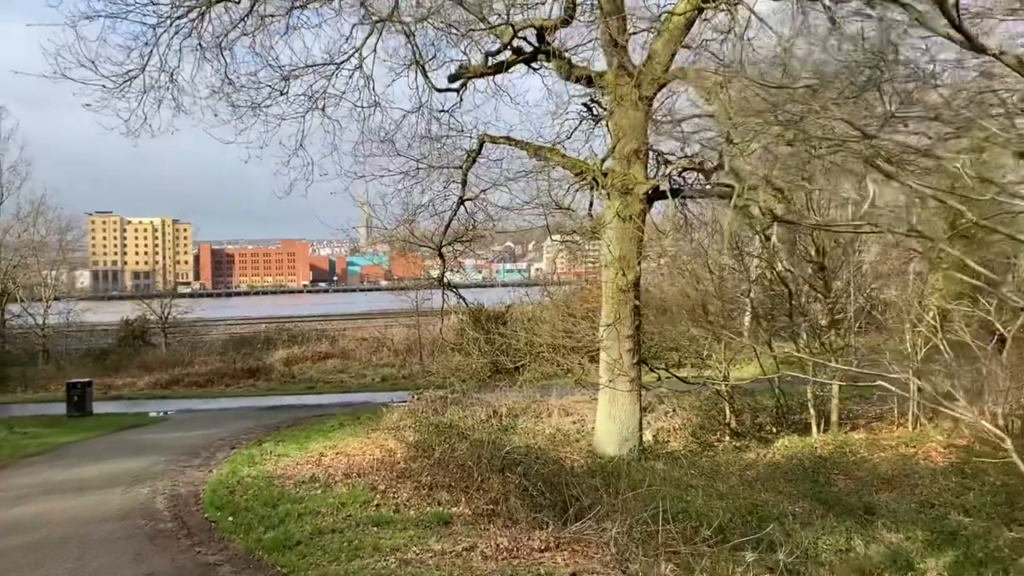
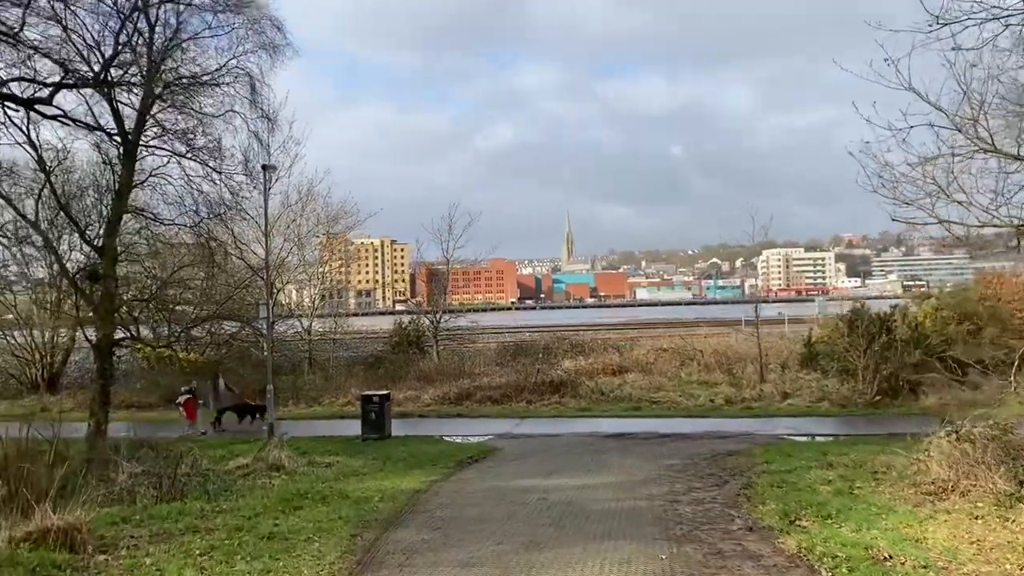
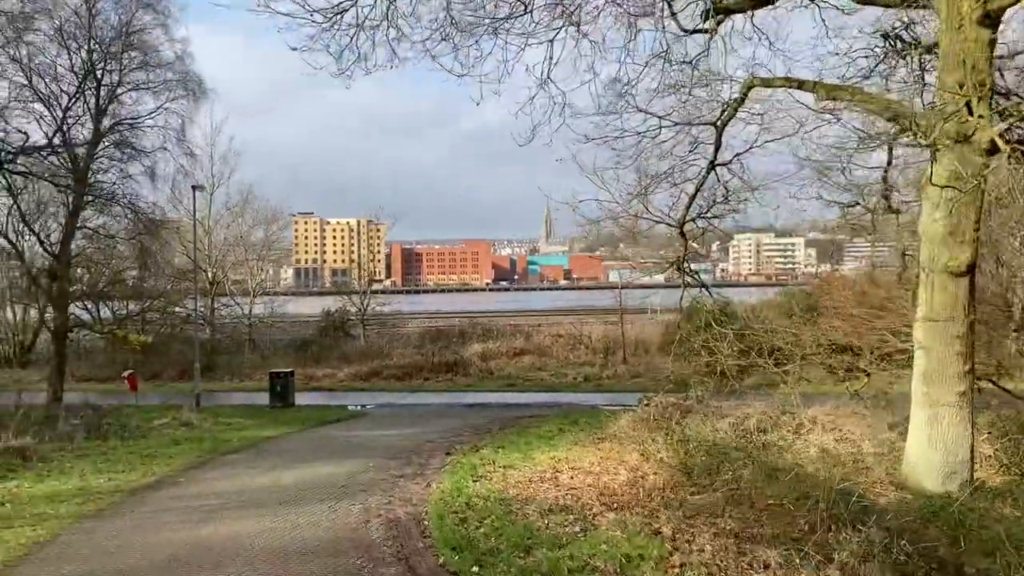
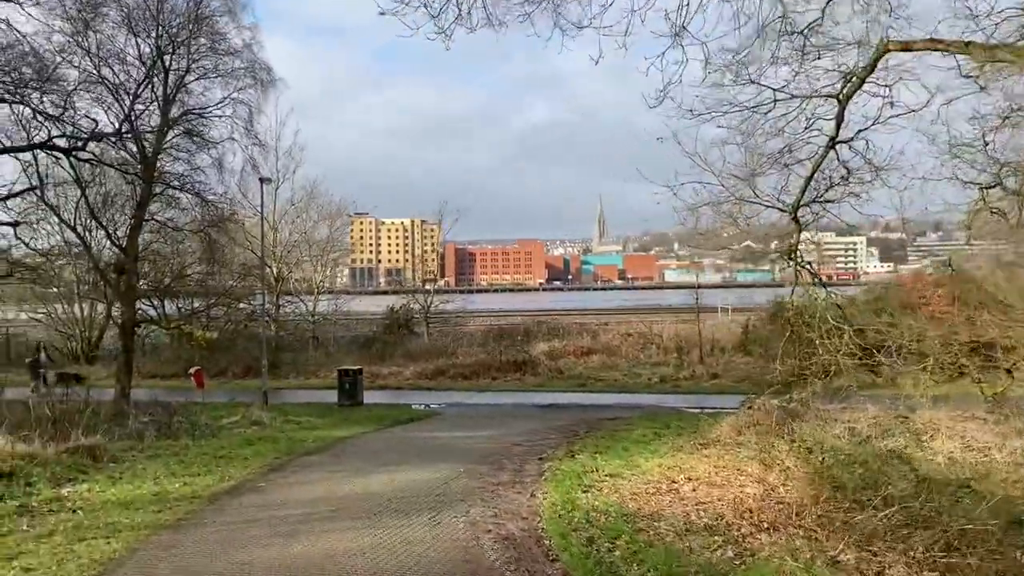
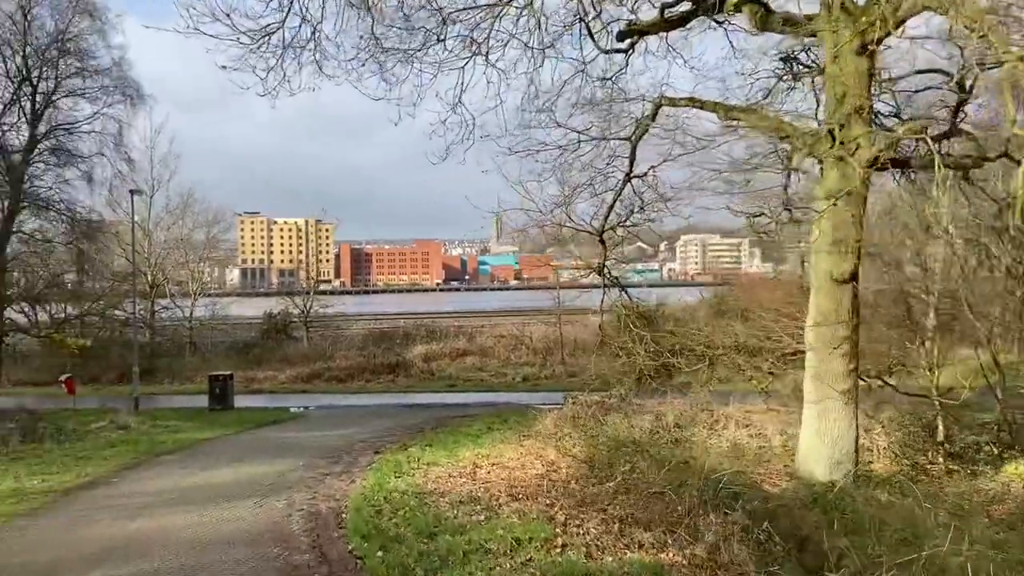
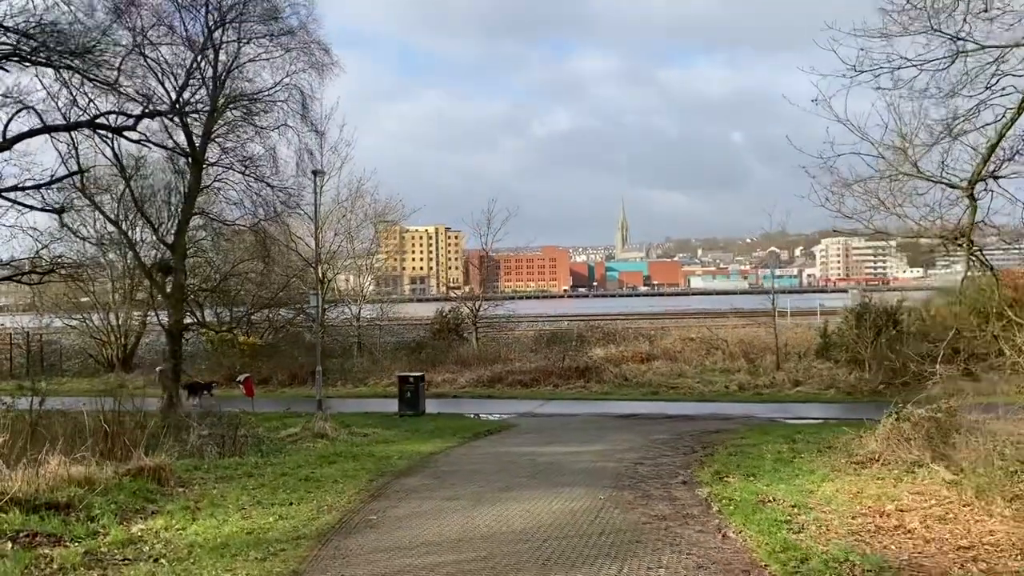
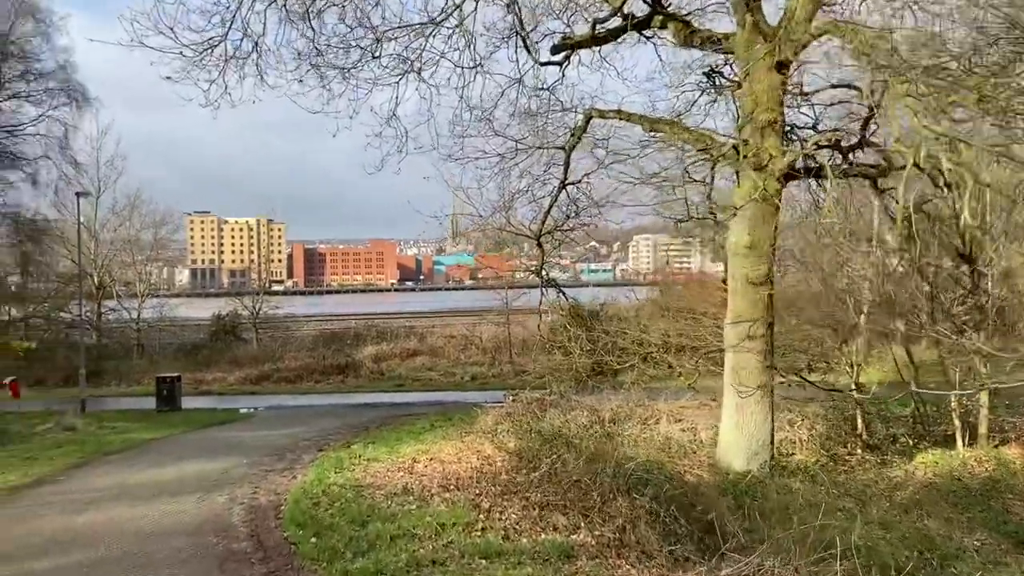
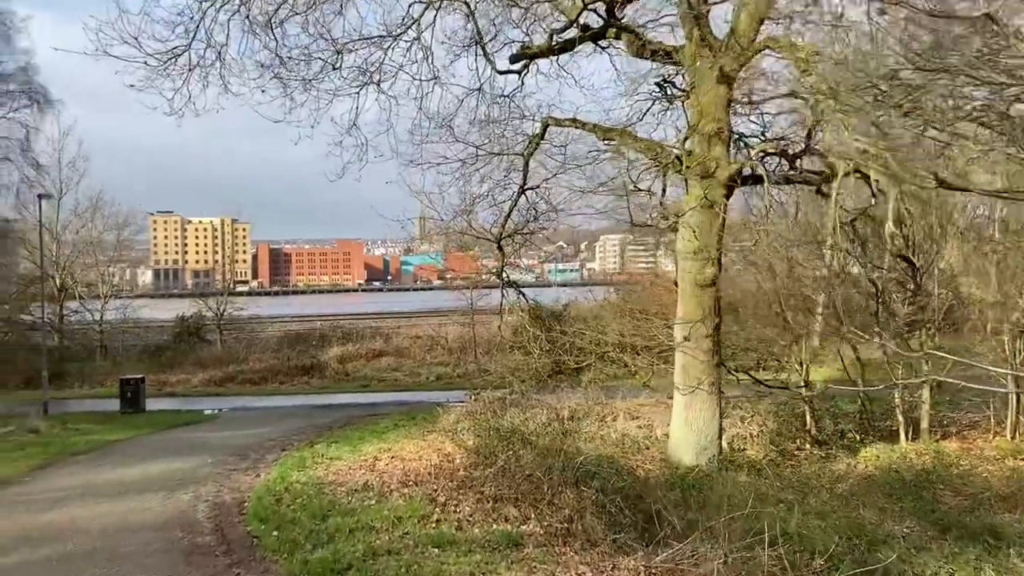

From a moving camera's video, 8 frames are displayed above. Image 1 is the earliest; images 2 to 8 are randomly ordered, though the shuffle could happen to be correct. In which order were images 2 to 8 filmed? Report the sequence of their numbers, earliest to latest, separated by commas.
8, 7, 5, 3, 4, 6, 2
